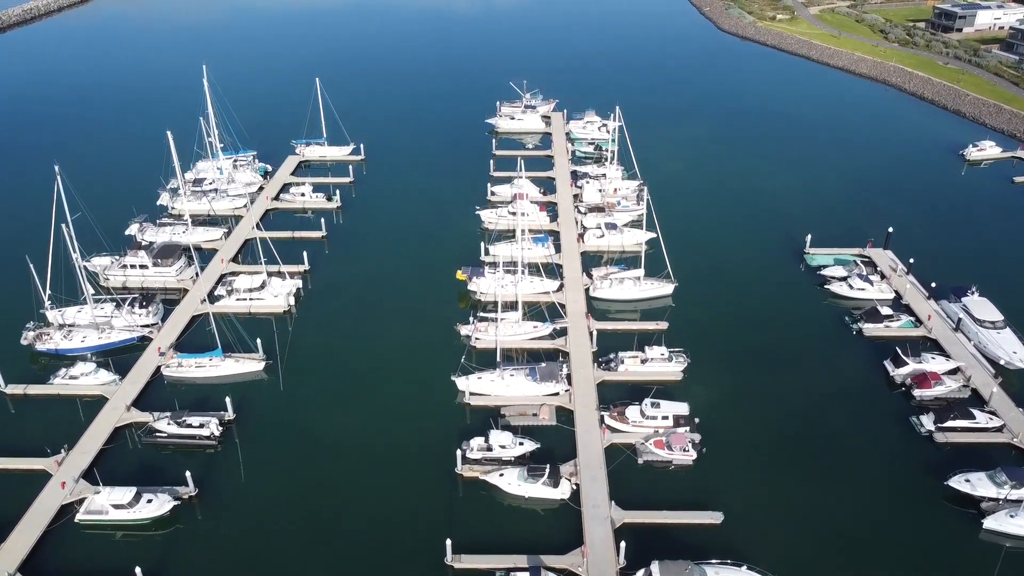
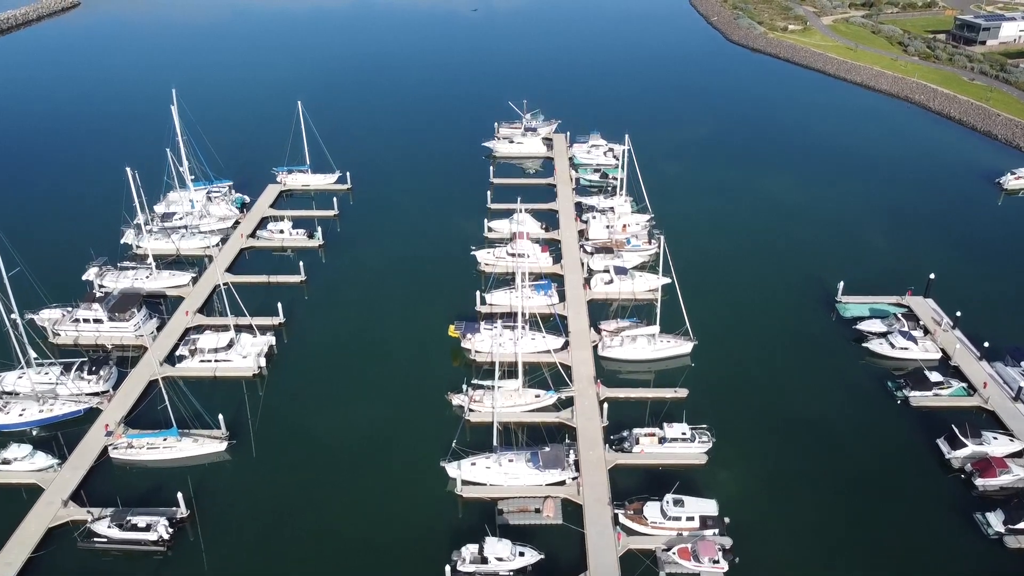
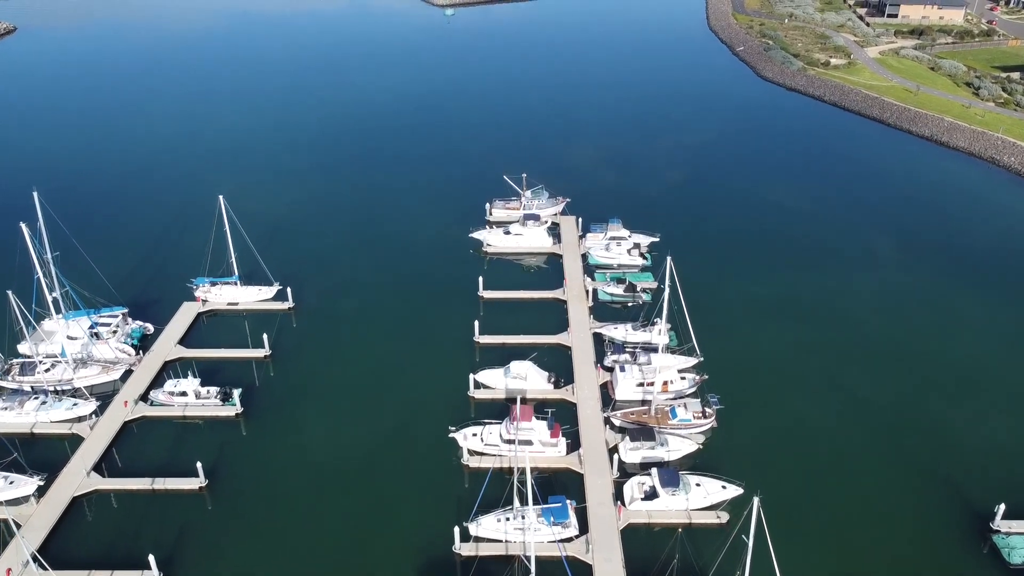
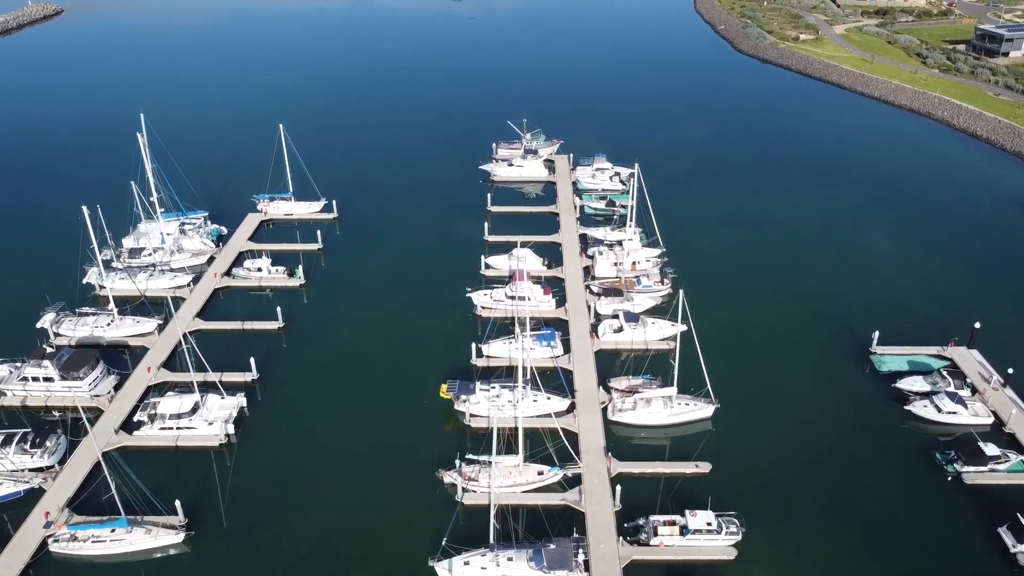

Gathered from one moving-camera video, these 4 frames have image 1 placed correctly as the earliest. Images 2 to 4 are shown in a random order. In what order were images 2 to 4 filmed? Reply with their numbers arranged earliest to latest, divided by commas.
2, 4, 3
